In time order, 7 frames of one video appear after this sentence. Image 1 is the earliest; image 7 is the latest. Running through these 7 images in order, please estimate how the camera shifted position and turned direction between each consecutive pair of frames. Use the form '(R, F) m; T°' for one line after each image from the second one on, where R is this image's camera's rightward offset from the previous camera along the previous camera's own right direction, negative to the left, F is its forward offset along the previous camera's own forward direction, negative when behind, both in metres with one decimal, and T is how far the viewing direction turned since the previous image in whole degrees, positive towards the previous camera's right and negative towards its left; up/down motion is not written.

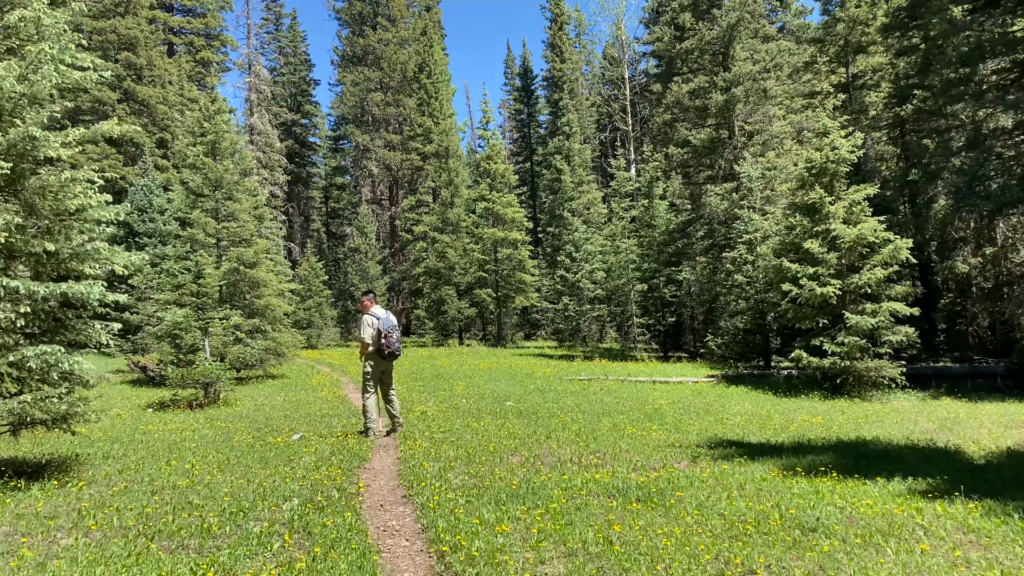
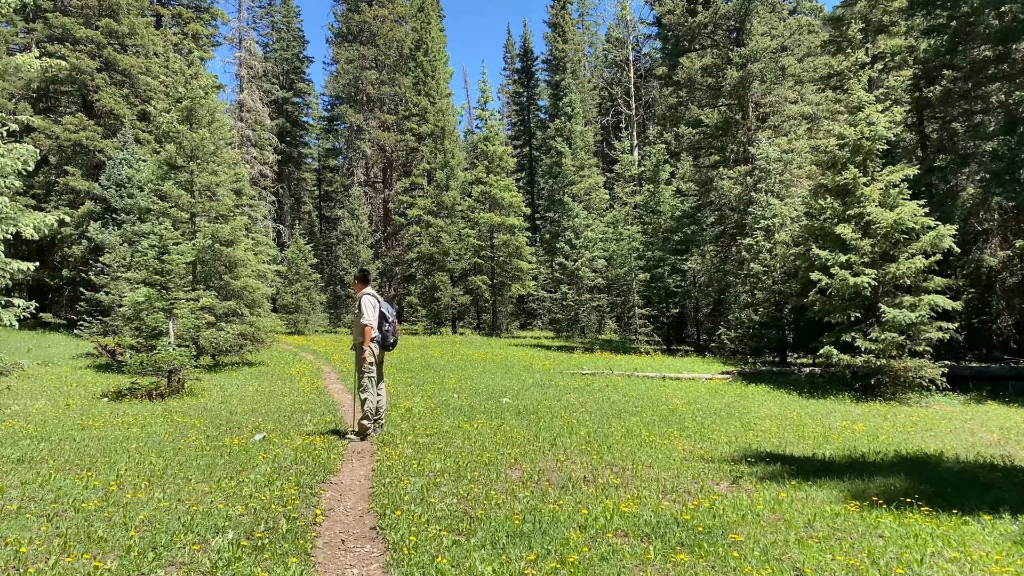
(-0.1, +1.7) m; 0°
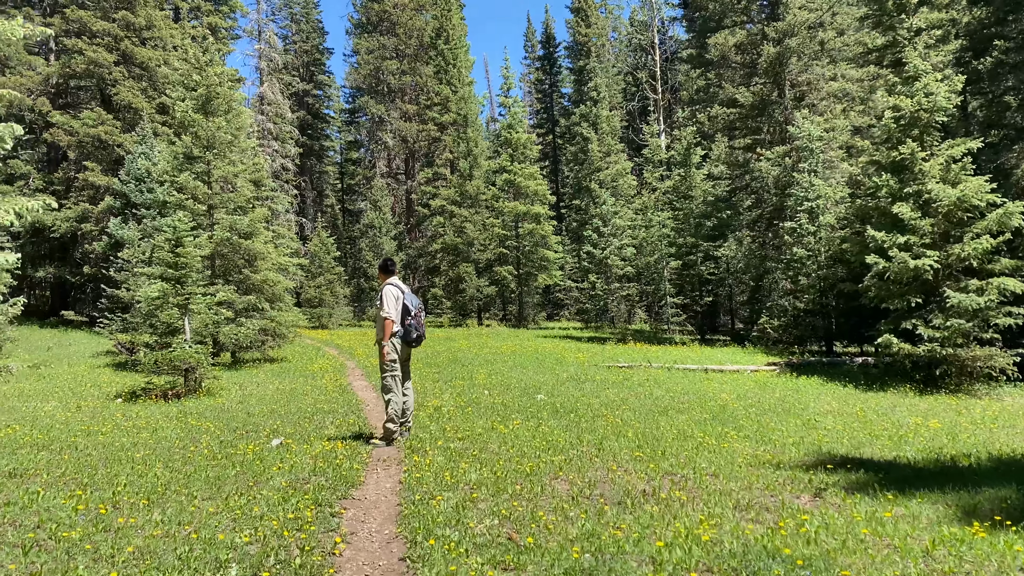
(-0.2, +0.9) m; -2°
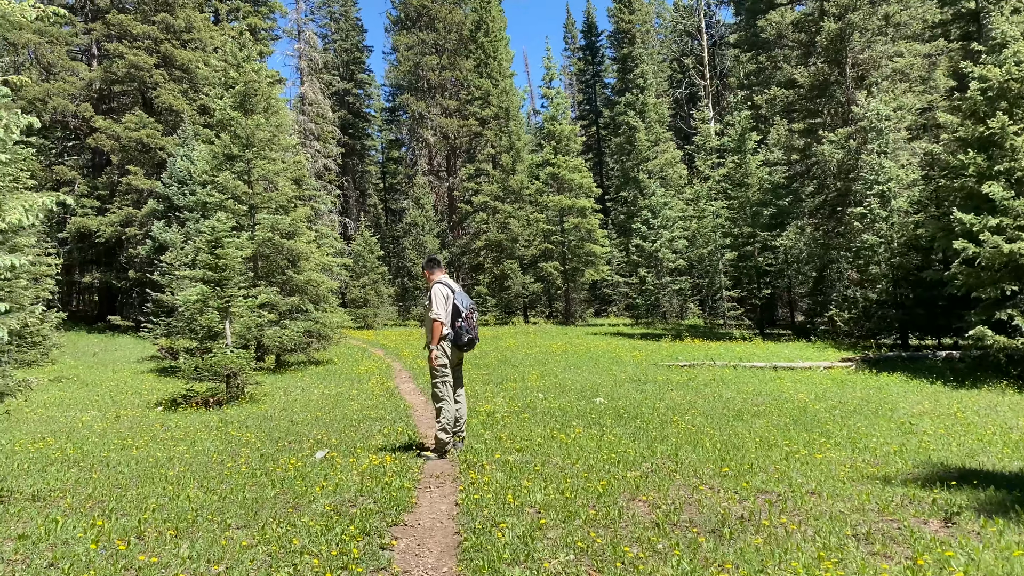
(-0.2, +0.8) m; -3°
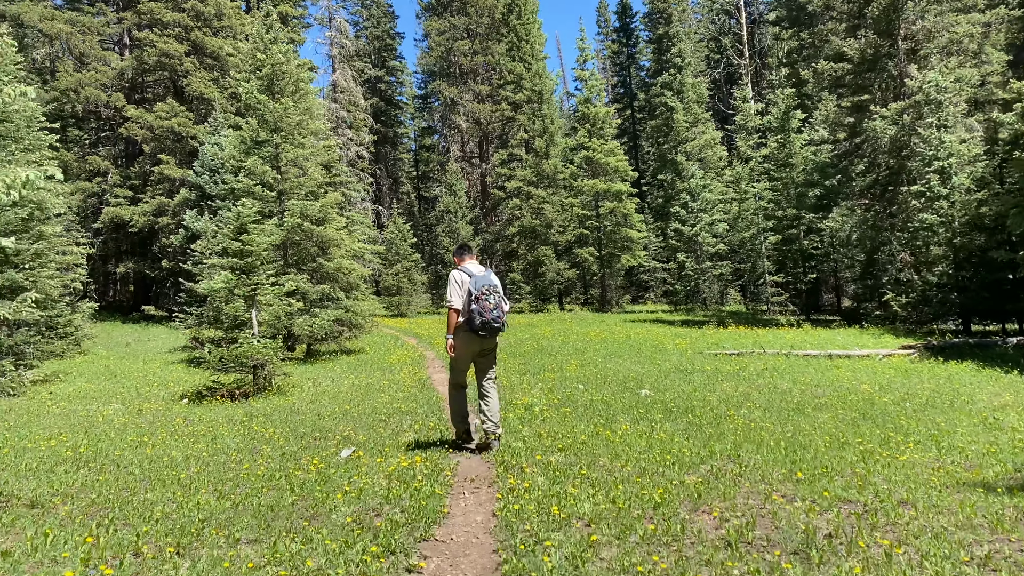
(-0.1, +0.8) m; -2°
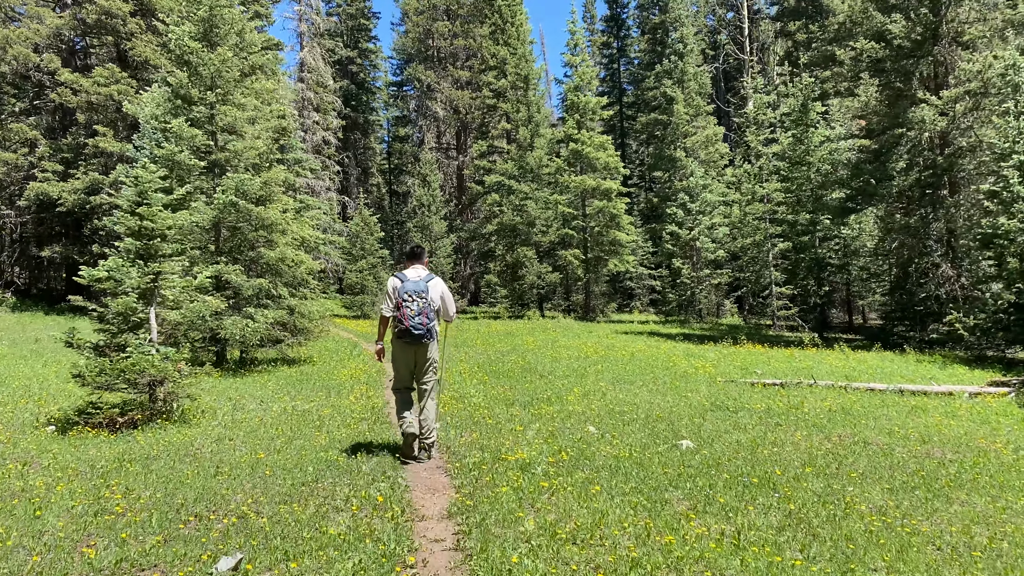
(-0.2, +3.3) m; +2°
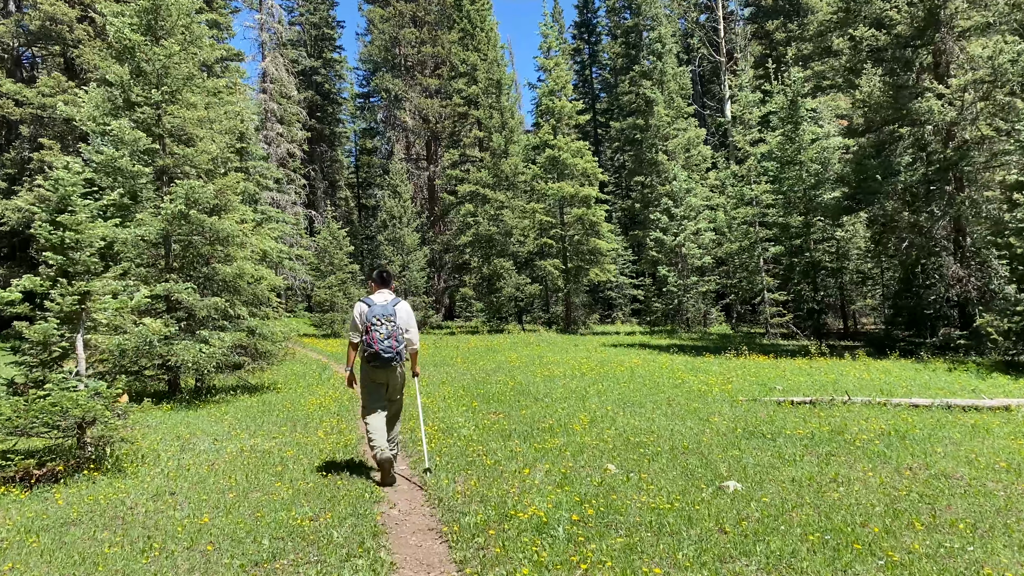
(-0.2, +1.5) m; +2°
